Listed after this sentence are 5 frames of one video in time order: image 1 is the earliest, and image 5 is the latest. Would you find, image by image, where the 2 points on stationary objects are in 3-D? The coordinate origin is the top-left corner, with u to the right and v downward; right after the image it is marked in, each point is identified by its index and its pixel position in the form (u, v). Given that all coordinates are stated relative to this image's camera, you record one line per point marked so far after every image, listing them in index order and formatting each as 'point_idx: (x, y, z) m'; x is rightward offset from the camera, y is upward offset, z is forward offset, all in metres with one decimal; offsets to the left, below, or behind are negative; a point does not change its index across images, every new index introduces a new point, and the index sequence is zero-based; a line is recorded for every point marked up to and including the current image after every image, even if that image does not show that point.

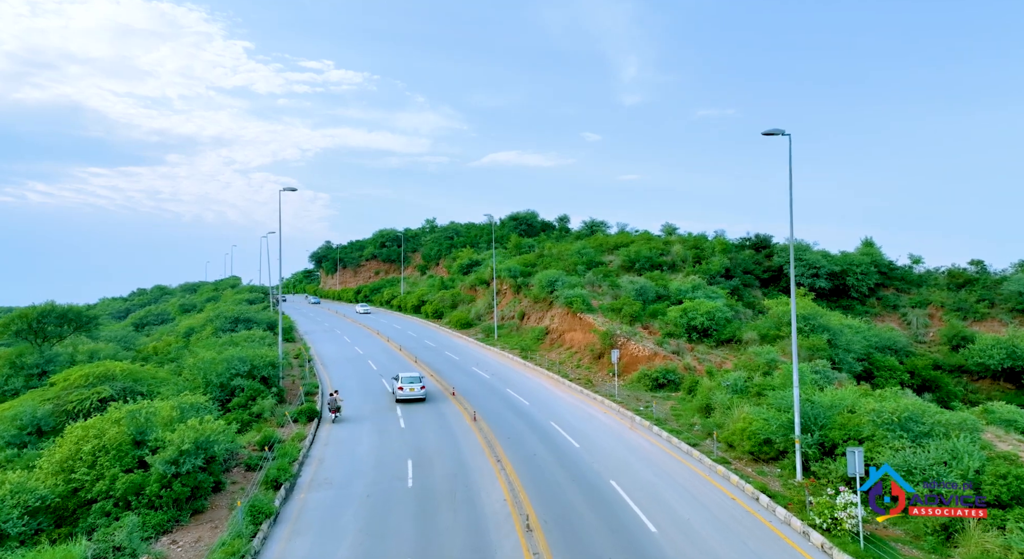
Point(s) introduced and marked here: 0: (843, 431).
0: (+8.3, -3.8, +17.4) m
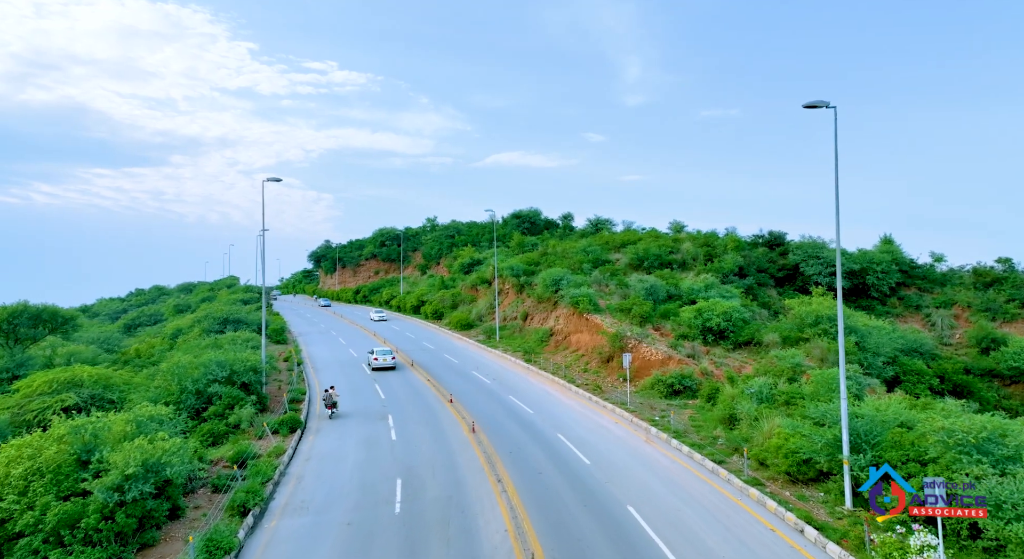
0: (+8.4, -3.7, +15.0) m
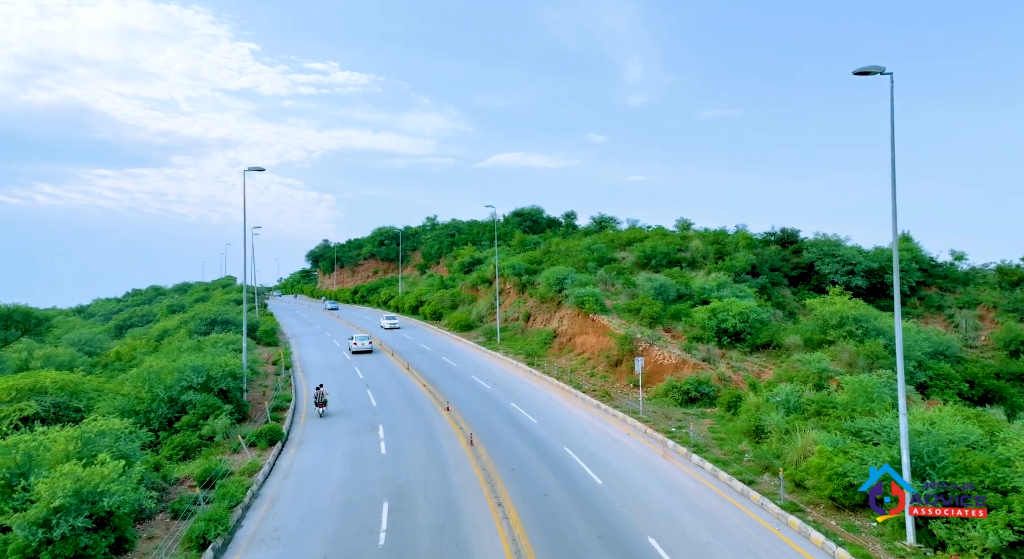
0: (+8.4, -3.6, +12.8) m
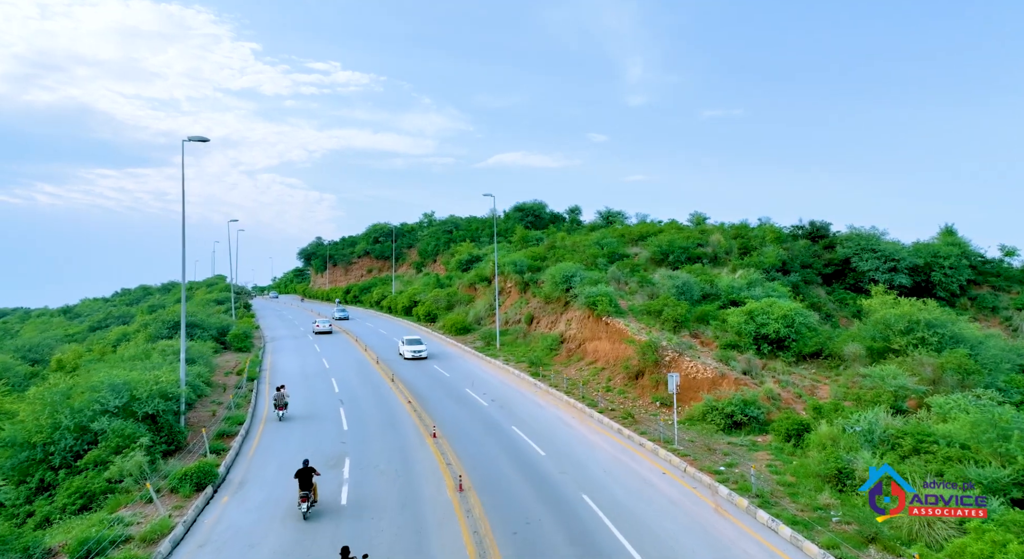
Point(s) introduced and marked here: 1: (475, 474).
0: (+8.4, -3.5, +7.8) m
1: (-1.0, -4.9, +17.9) m
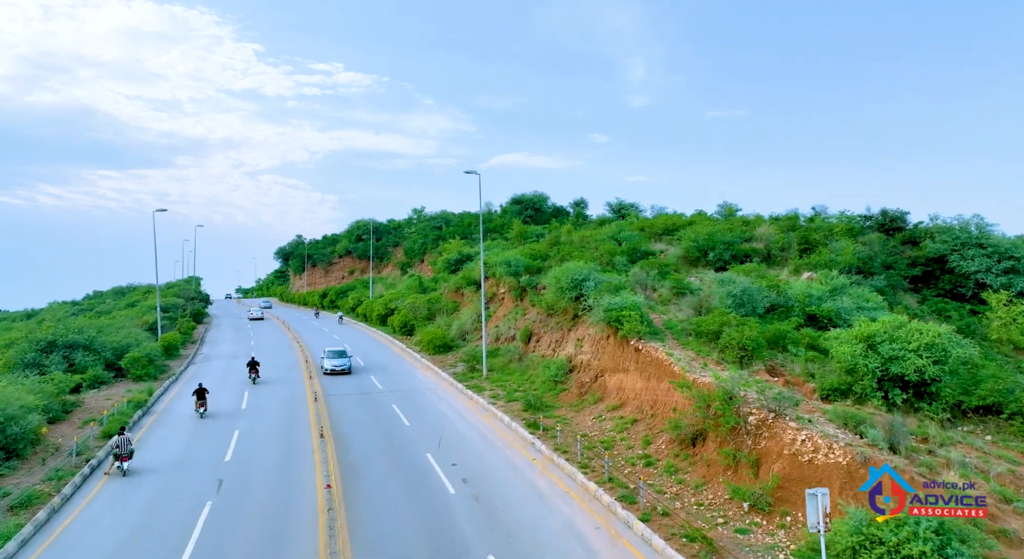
0: (+8.0, -3.6, -2.5) m
1: (-1.4, -5.1, +7.7) m
